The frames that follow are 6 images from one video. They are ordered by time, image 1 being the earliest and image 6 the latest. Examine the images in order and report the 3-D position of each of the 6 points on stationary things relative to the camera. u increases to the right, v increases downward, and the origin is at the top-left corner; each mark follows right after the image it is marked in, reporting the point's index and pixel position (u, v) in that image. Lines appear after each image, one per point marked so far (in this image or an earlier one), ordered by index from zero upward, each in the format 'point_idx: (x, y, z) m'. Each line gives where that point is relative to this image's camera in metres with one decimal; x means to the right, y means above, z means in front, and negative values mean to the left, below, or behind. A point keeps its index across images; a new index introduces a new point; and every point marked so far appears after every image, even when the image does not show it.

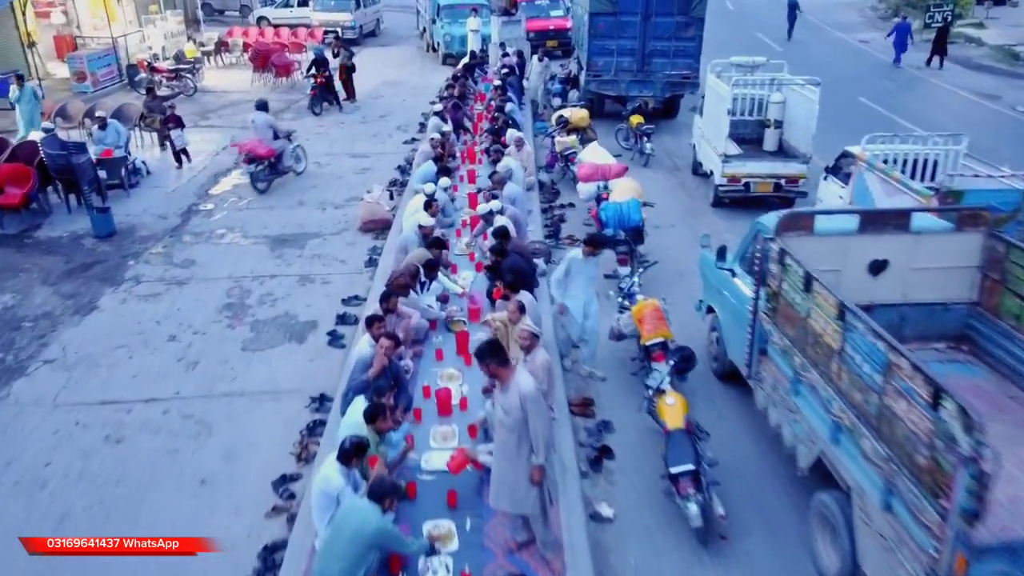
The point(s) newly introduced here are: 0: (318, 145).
0: (-3.8, +2.8, +15.8) m
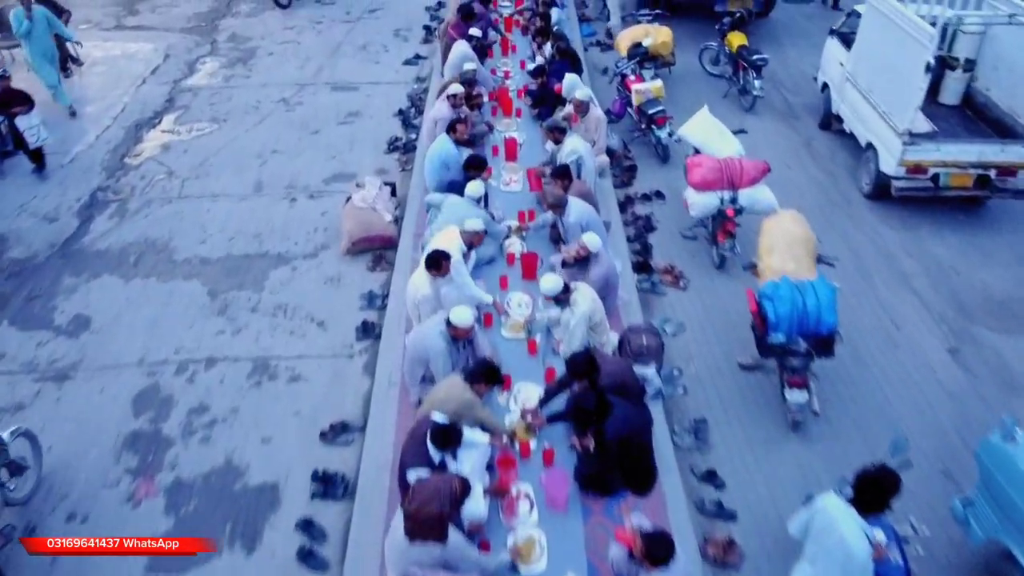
0: (-3.2, +3.2, +11.4) m
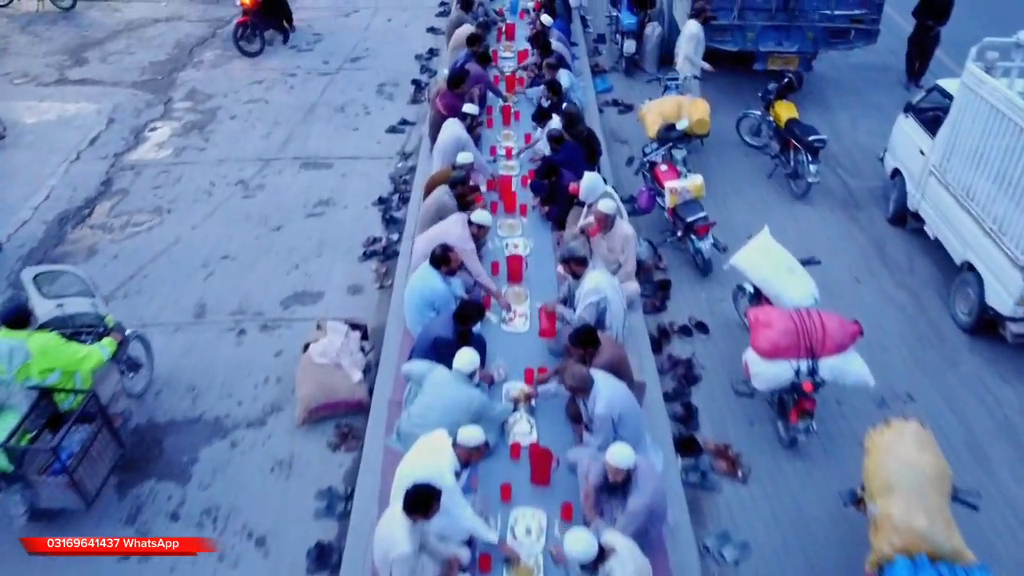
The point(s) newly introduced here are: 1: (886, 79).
0: (-3.2, +1.9, +9.7) m
1: (+4.8, +2.7, +10.3) m
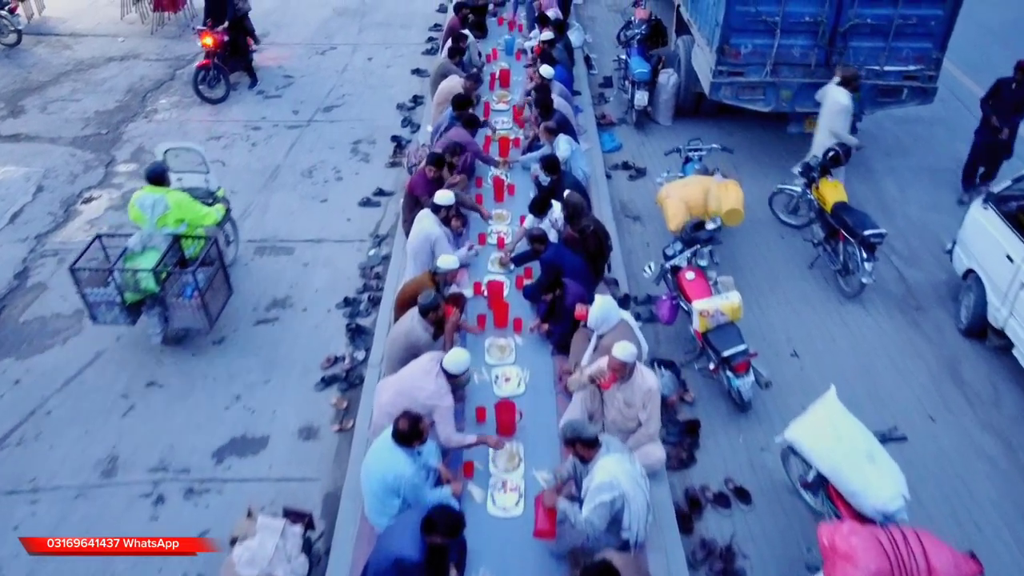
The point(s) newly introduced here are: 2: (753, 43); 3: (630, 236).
0: (-3.2, +0.9, +8.3) m
1: (+4.7, +1.7, +8.9) m
2: (+2.3, +2.4, +7.8) m
3: (+1.1, +0.5, +7.8) m
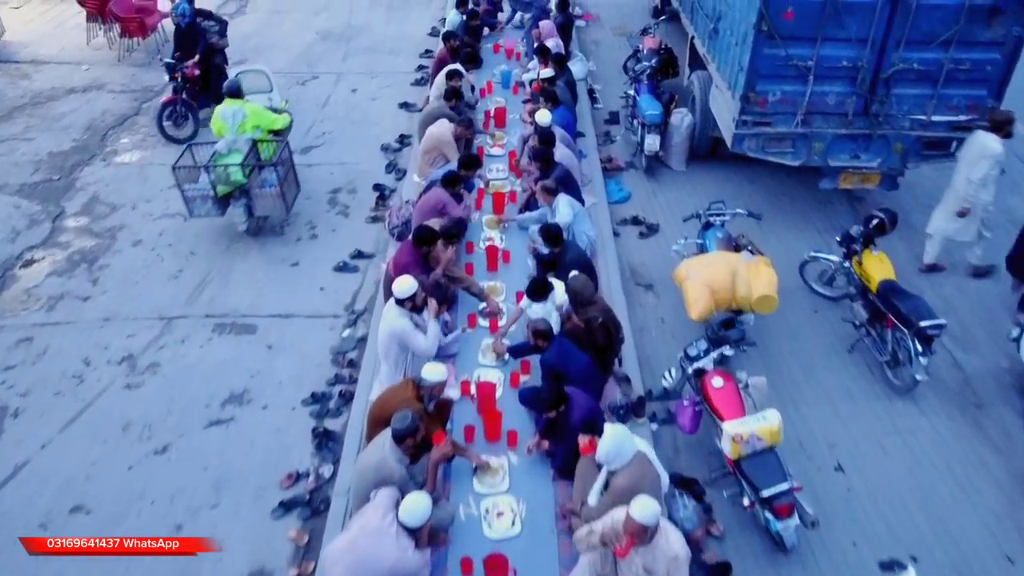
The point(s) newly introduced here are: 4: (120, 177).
0: (-3.3, +0.2, +7.3) m
1: (+4.7, +1.0, +8.0) m
2: (+2.3, +1.7, +6.8) m
3: (+1.1, -0.2, +6.8) m
4: (-4.3, +1.2, +8.8) m
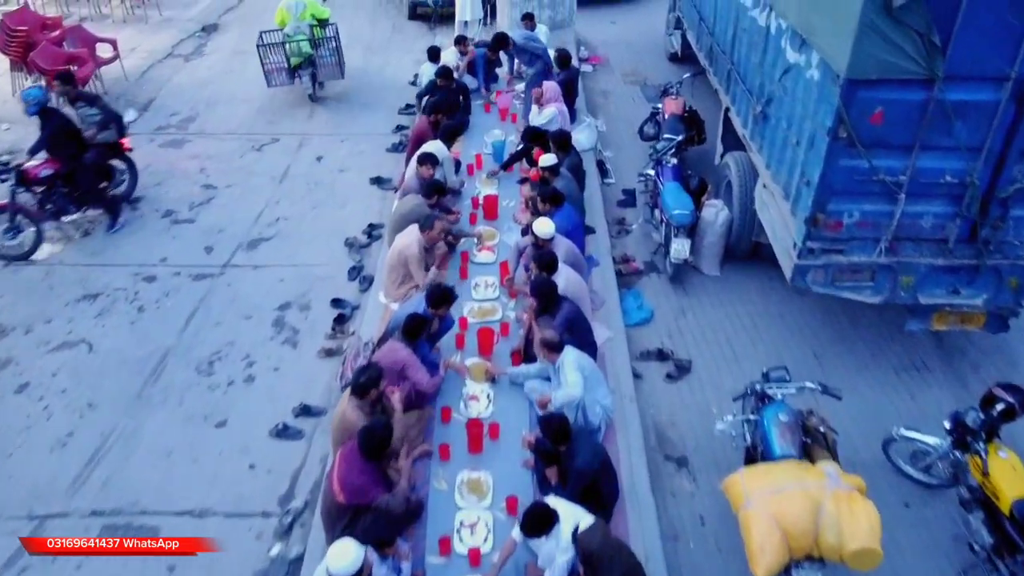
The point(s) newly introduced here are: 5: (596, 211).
0: (-3.3, -1.0, +5.6) m
1: (+4.6, -0.2, +6.3) m
2: (+2.2, +0.5, +5.1) m
3: (+1.0, -1.4, +5.1) m
4: (-4.4, 0.0, +7.1) m
5: (+0.8, +0.8, +7.6) m
